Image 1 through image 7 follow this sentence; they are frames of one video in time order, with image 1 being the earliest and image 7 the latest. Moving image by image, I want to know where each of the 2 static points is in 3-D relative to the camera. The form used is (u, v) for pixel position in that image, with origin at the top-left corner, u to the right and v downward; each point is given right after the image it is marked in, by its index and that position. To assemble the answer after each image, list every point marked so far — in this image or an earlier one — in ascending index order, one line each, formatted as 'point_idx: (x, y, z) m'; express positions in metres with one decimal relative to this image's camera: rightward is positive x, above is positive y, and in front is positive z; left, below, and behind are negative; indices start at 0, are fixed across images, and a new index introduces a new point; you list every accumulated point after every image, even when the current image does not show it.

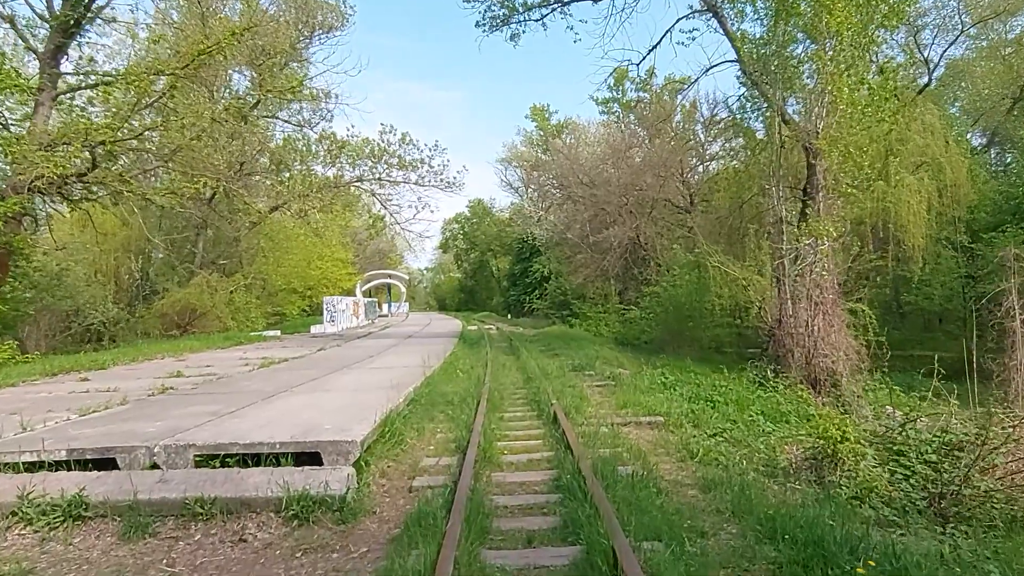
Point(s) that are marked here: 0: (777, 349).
0: (+5.2, -1.2, +14.9) m
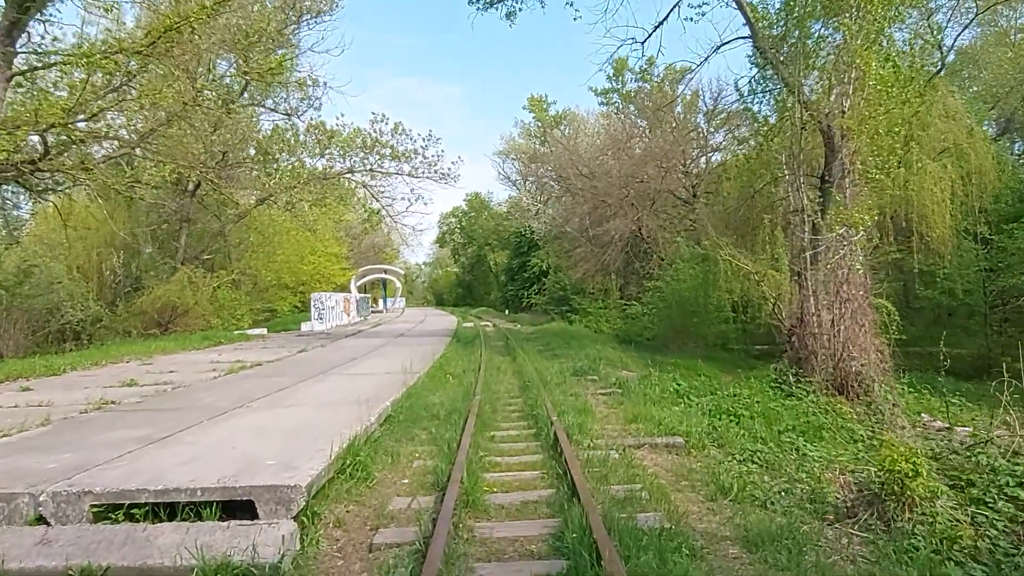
0: (+5.2, -1.1, +13.6) m
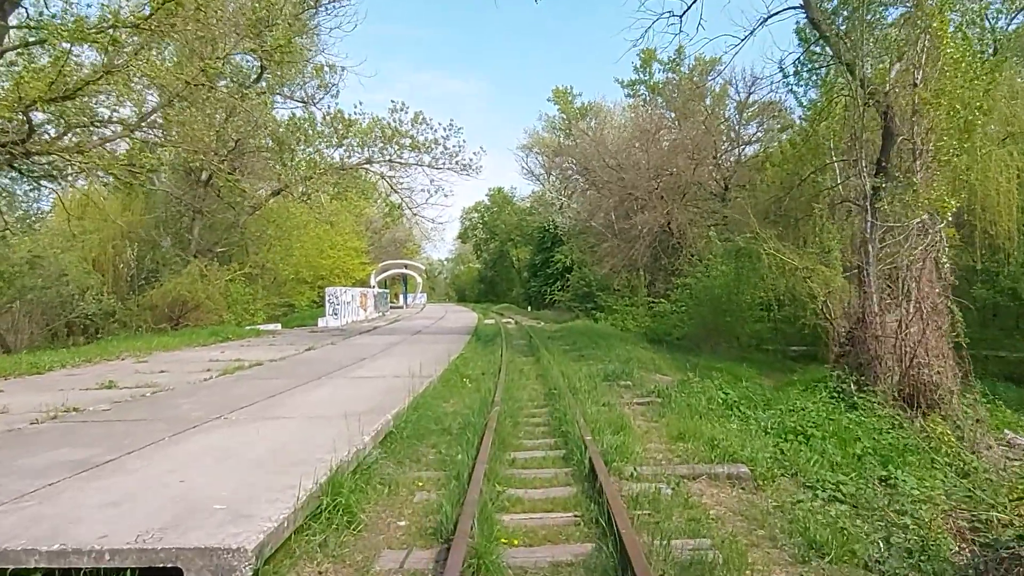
0: (+5.5, -1.1, +12.2) m
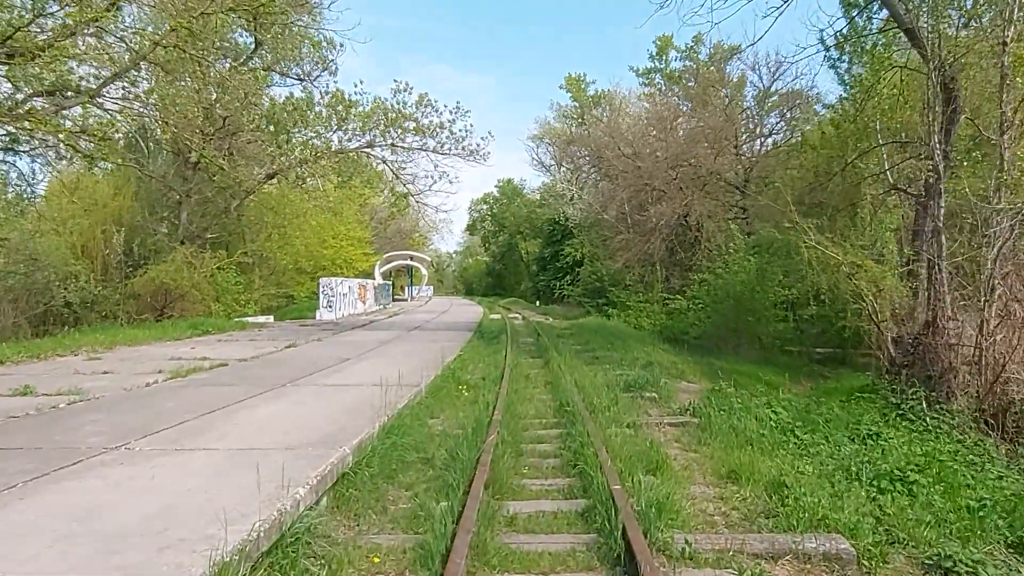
0: (+5.6, -1.1, +10.3) m
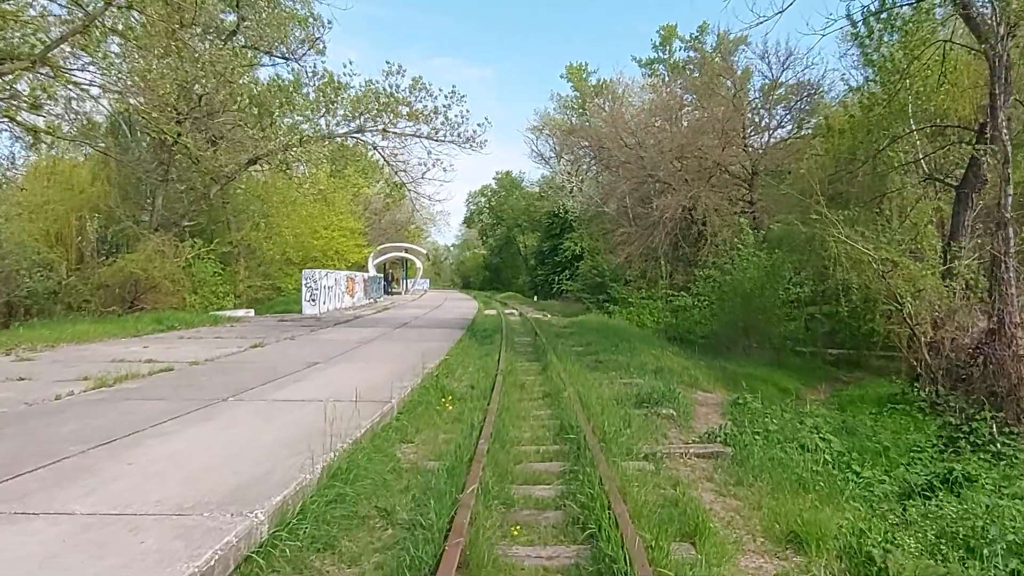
0: (+5.5, -1.1, +8.8) m
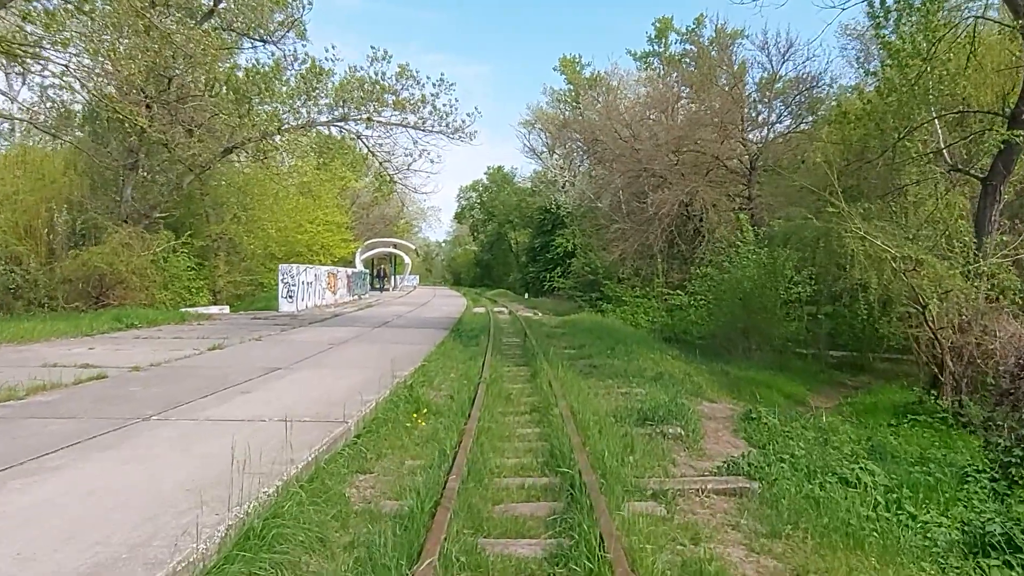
0: (+5.3, -1.1, +7.7) m
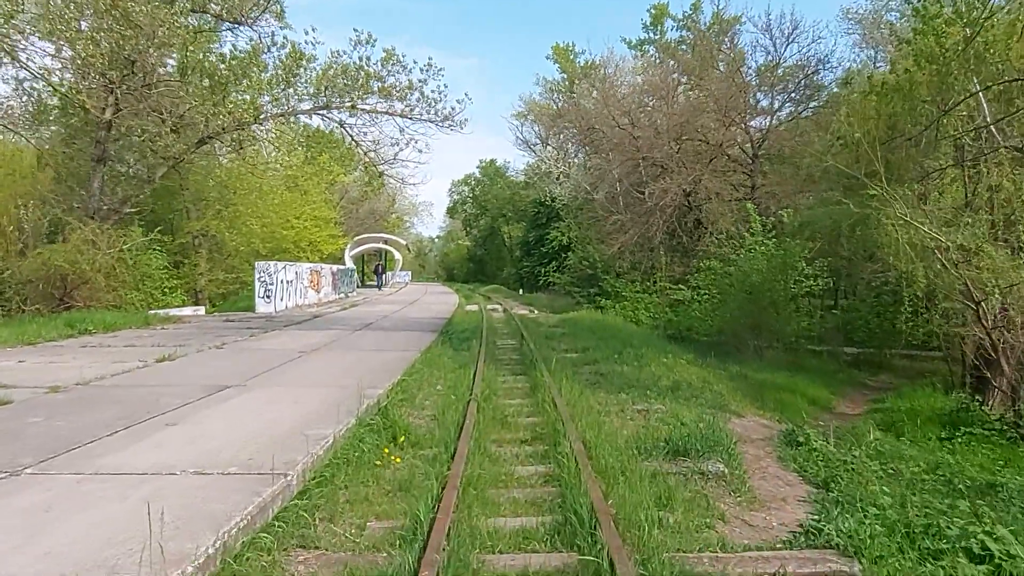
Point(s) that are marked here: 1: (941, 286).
0: (+5.3, -1.0, +6.2) m
1: (+6.2, +0.1, +10.8) m
